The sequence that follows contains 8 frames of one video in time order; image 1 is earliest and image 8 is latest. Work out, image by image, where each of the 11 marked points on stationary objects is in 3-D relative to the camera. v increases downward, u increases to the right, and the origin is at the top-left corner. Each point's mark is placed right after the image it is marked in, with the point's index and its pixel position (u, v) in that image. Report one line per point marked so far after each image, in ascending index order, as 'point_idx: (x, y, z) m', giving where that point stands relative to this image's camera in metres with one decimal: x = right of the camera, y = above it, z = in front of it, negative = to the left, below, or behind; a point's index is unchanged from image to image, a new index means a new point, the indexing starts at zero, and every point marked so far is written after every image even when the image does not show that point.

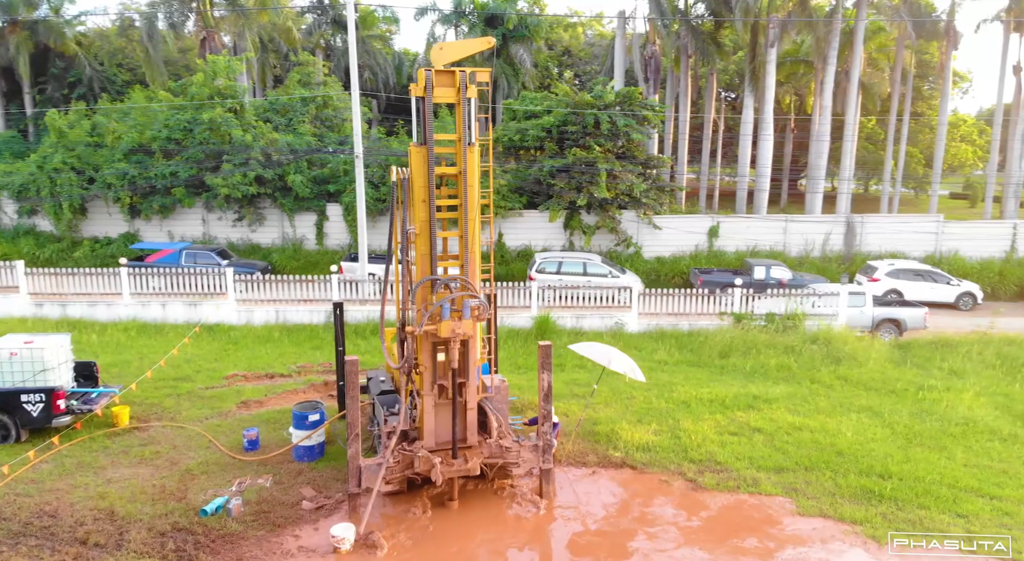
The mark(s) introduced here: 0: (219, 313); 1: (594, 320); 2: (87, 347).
0: (-7.5, -0.9, +18.2) m
1: (+2.0, -0.9, +15.5) m
2: (-10.1, -1.6, +16.5) m
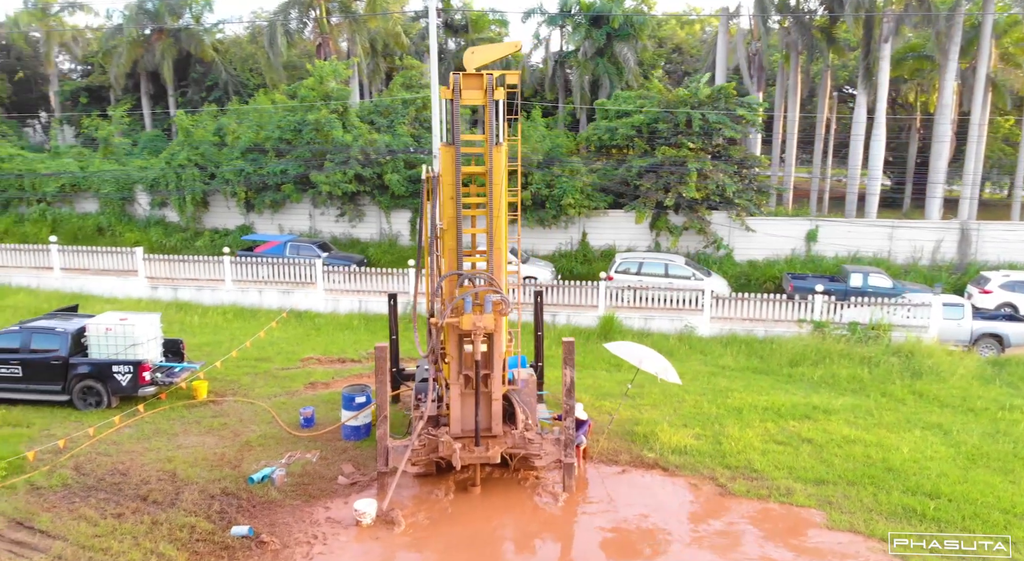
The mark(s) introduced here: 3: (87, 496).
0: (-5.6, -0.6, +19.2) m
1: (+3.4, -0.9, +15.1) m
2: (-8.4, -1.2, +18.0) m
3: (-5.0, -2.6, +8.1) m
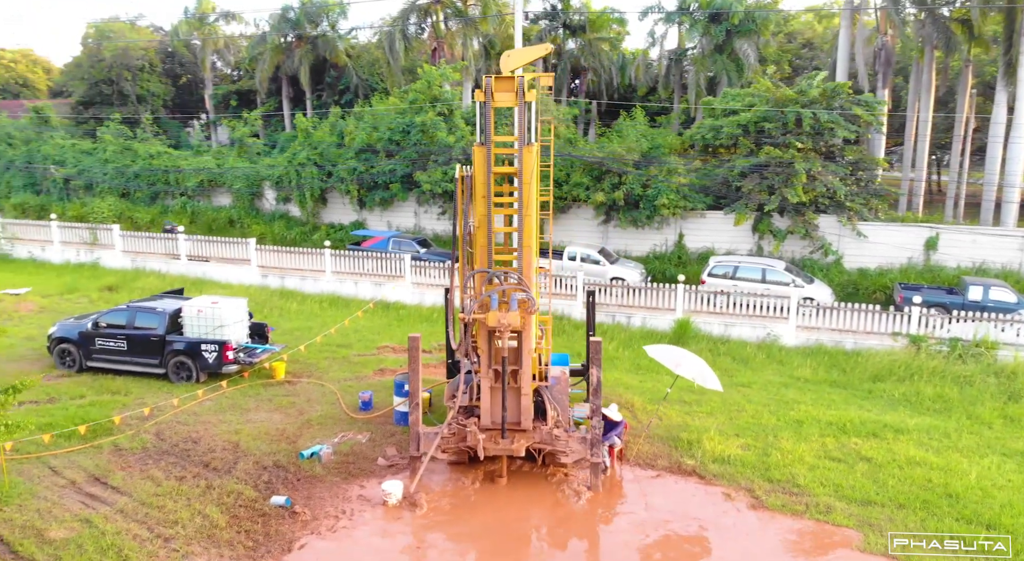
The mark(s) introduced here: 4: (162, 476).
0: (-3.3, -0.4, +19.9) m
1: (+4.9, -1.0, +14.5) m
2: (-6.3, -0.9, +19.2) m
3: (-4.5, -2.3, +8.9) m
4: (-4.3, -2.4, +8.3) m
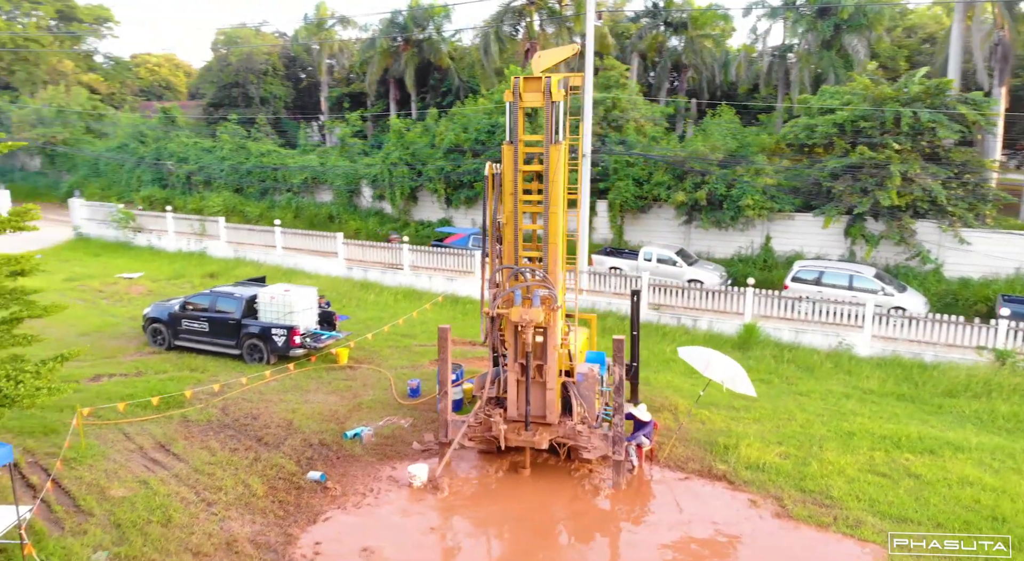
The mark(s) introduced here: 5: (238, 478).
0: (-1.2, -0.2, +20.3) m
1: (+6.1, -1.1, +13.8) m
2: (-4.4, -0.7, +20.0) m
3: (-4.0, -2.1, +9.6) m
4: (-3.9, -2.2, +9.0) m
5: (-3.2, -2.3, +7.9) m
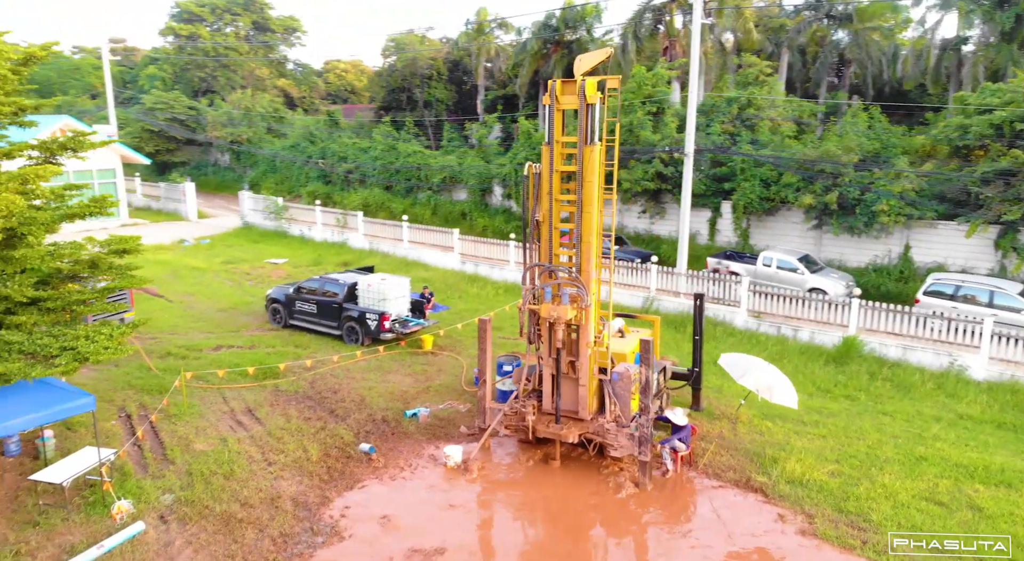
0: (+1.8, -0.1, +20.5) m
1: (+7.6, -1.4, +12.6) m
2: (-1.4, -0.5, +20.8) m
3: (-3.2, -1.9, +10.5) m
4: (-3.1, -2.0, +9.9) m
5: (-2.7, -2.1, +8.7) m
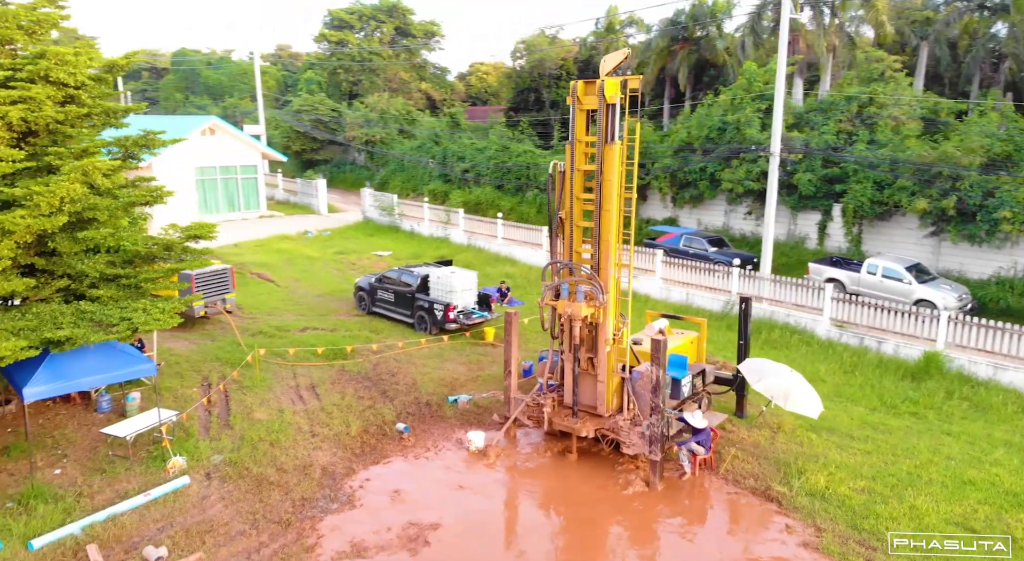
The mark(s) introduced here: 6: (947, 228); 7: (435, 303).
0: (+4.1, -0.2, +20.2) m
1: (+8.6, -1.6, +11.5) m
2: (+1.1, -0.4, +21.0) m
3: (-2.5, -1.7, +11.2) m
4: (-2.5, -1.8, +10.6) m
5: (-2.3, -1.9, +9.3) m
6: (+12.6, +1.6, +20.4) m
7: (-1.7, -0.5, +14.5) m
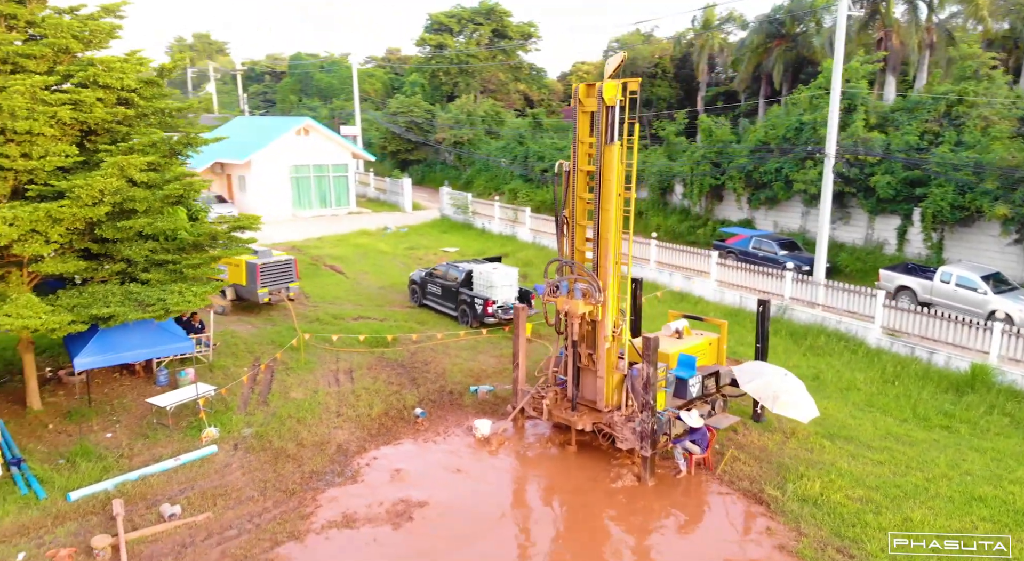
0: (+5.6, -0.2, +19.9) m
1: (+9.0, -1.8, +10.8) m
2: (+2.6, -0.3, +21.1) m
3: (-2.0, -1.6, +11.8) m
4: (-2.1, -1.6, +11.2) m
5: (-2.0, -1.8, +9.9) m
6: (+14.1, +1.3, +19.1) m
7: (-0.8, -0.4, +15.0) m
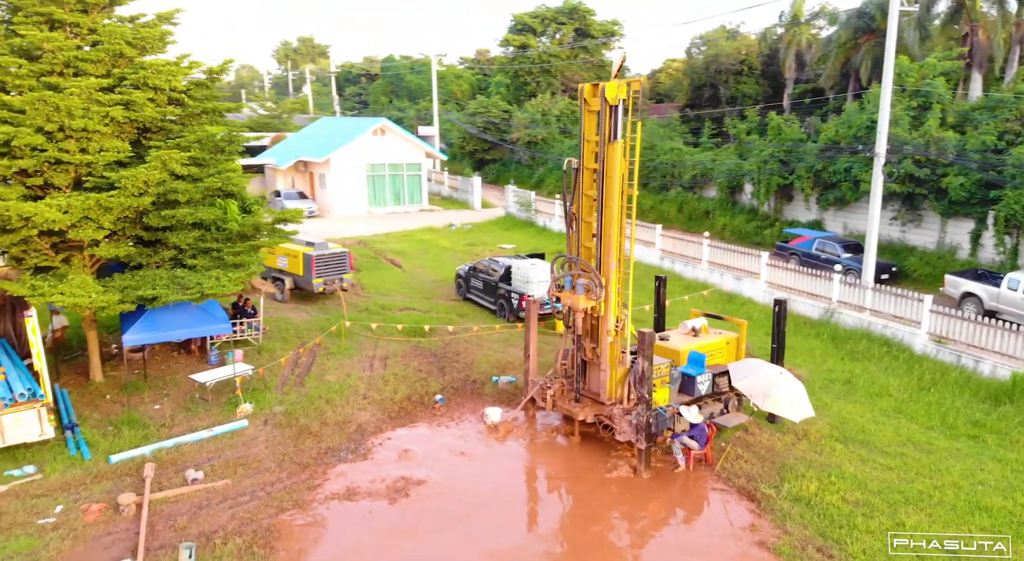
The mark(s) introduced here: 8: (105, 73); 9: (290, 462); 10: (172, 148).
0: (+6.9, -0.2, +19.6) m
1: (+9.3, -1.9, +10.2) m
2: (+4.1, -0.3, +21.1) m
3: (-1.5, -1.4, +12.3) m
4: (-1.7, -1.5, +11.7) m
5: (-1.8, -1.6, +10.4) m
6: (+15.3, +1.0, +18.0) m
7: (0.0, -0.2, +15.3) m
8: (-5.1, +2.6, +8.6) m
9: (-2.5, -2.0, +7.7) m
10: (-4.4, +1.7, +8.8) m
